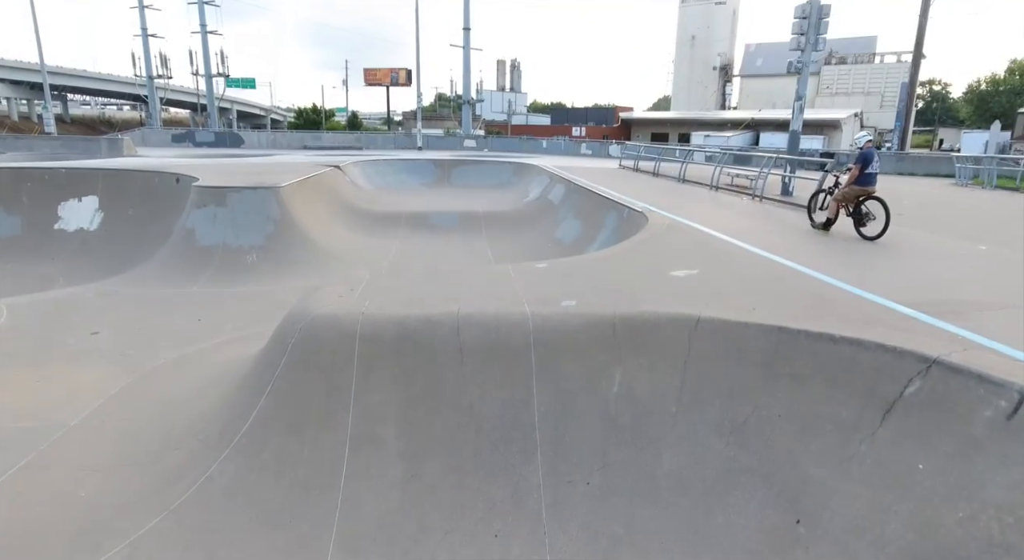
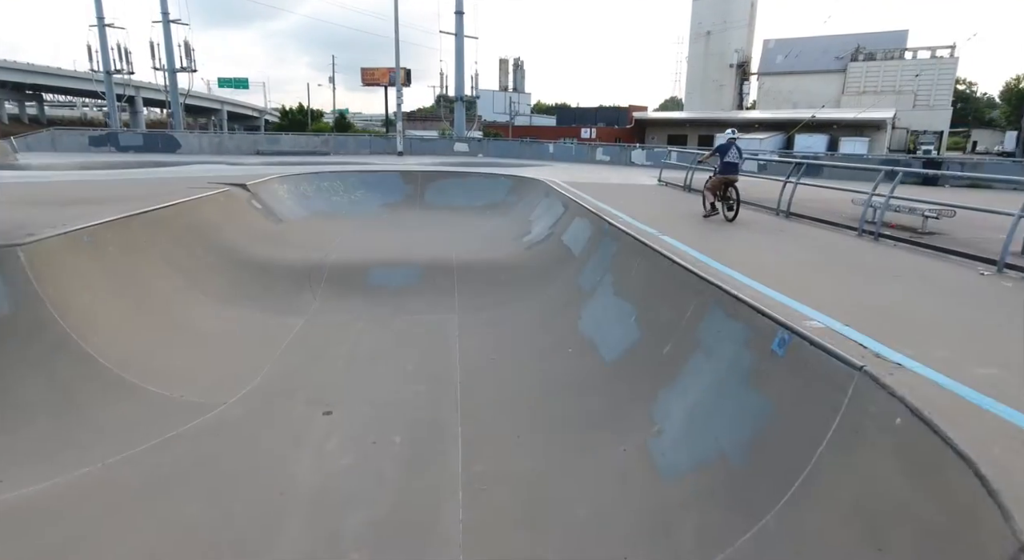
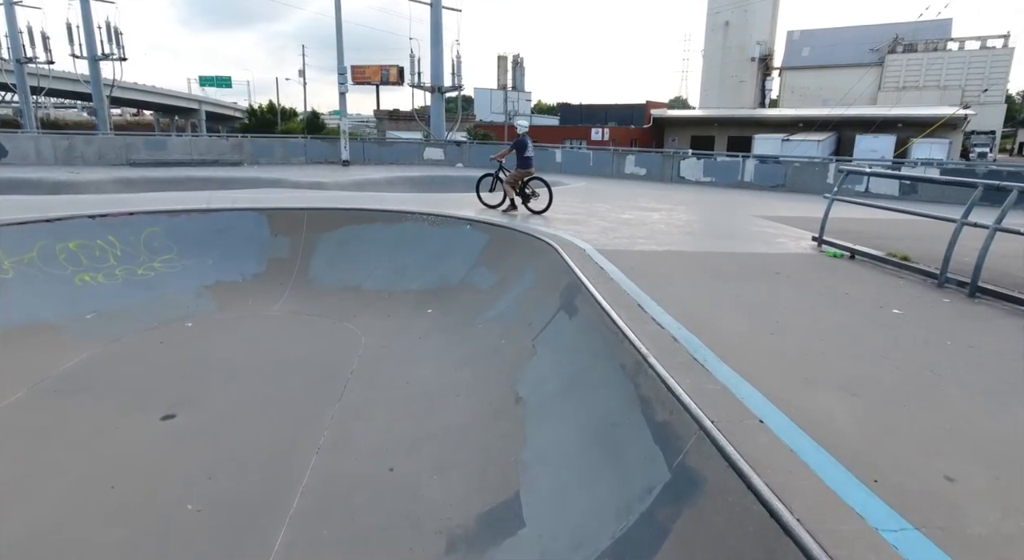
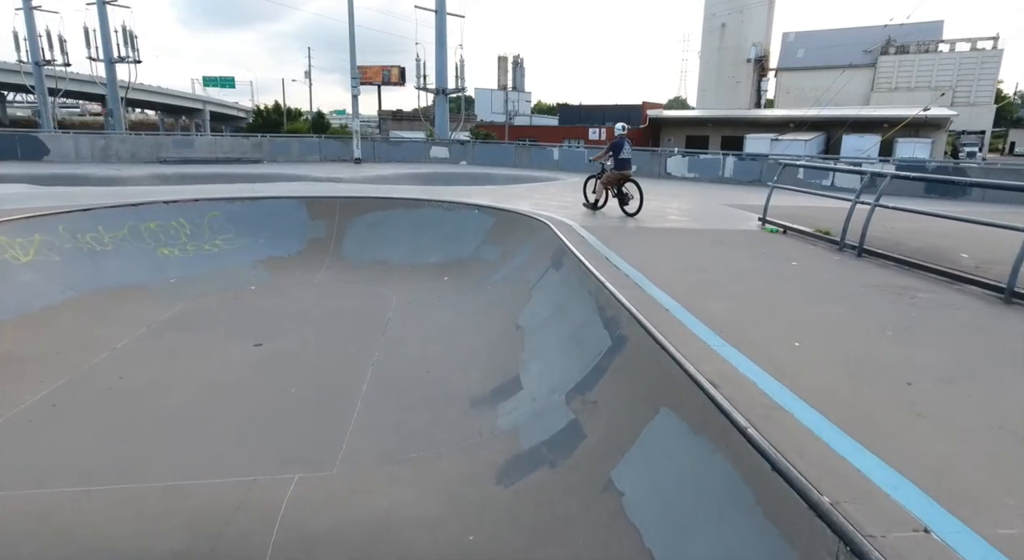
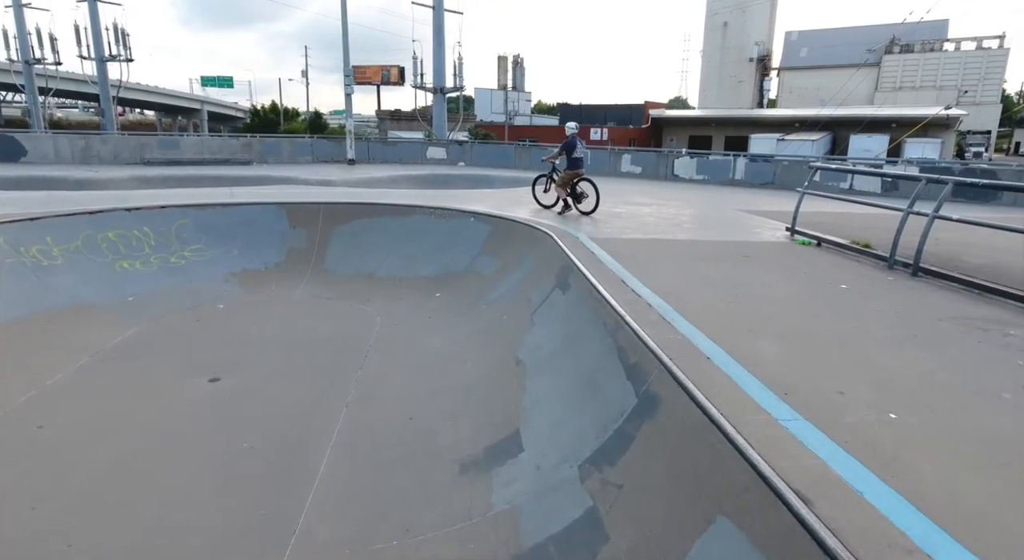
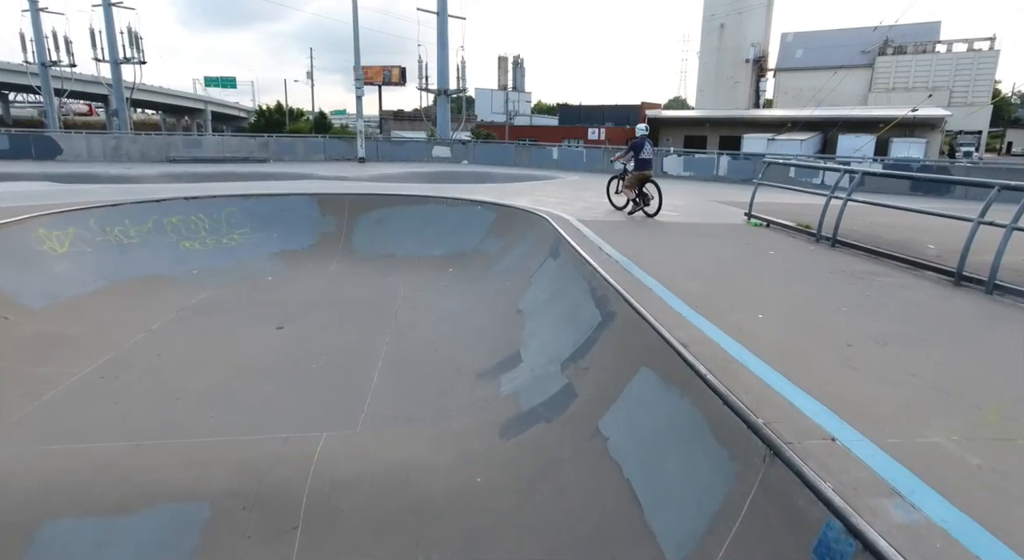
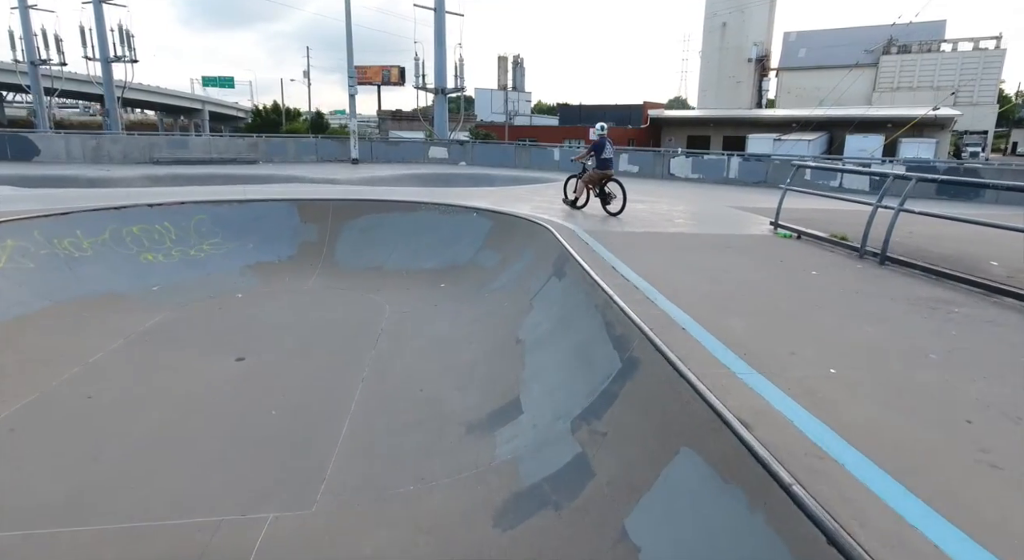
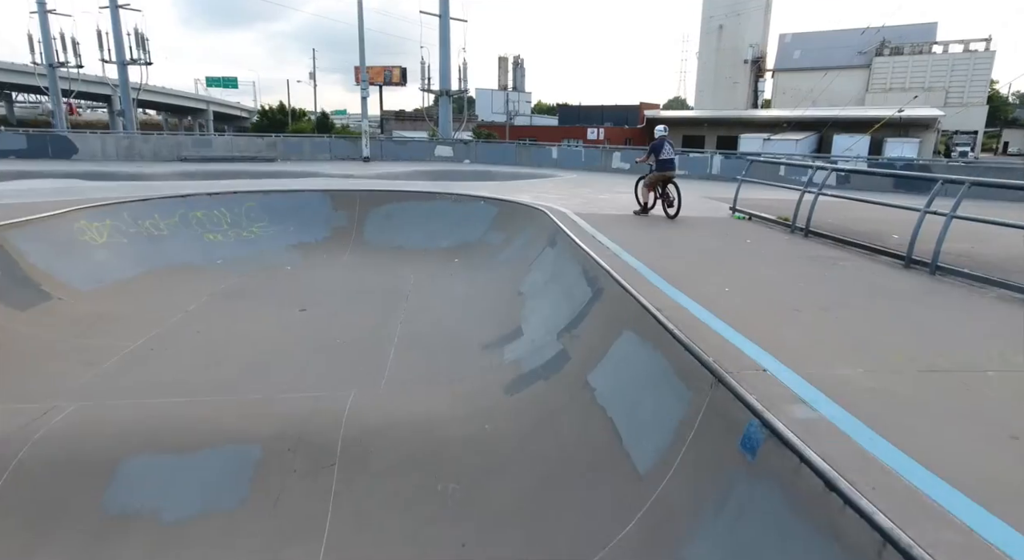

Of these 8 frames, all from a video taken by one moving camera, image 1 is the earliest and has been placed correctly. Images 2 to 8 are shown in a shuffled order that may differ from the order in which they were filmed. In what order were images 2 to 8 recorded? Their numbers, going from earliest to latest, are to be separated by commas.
2, 8, 6, 4, 7, 5, 3
